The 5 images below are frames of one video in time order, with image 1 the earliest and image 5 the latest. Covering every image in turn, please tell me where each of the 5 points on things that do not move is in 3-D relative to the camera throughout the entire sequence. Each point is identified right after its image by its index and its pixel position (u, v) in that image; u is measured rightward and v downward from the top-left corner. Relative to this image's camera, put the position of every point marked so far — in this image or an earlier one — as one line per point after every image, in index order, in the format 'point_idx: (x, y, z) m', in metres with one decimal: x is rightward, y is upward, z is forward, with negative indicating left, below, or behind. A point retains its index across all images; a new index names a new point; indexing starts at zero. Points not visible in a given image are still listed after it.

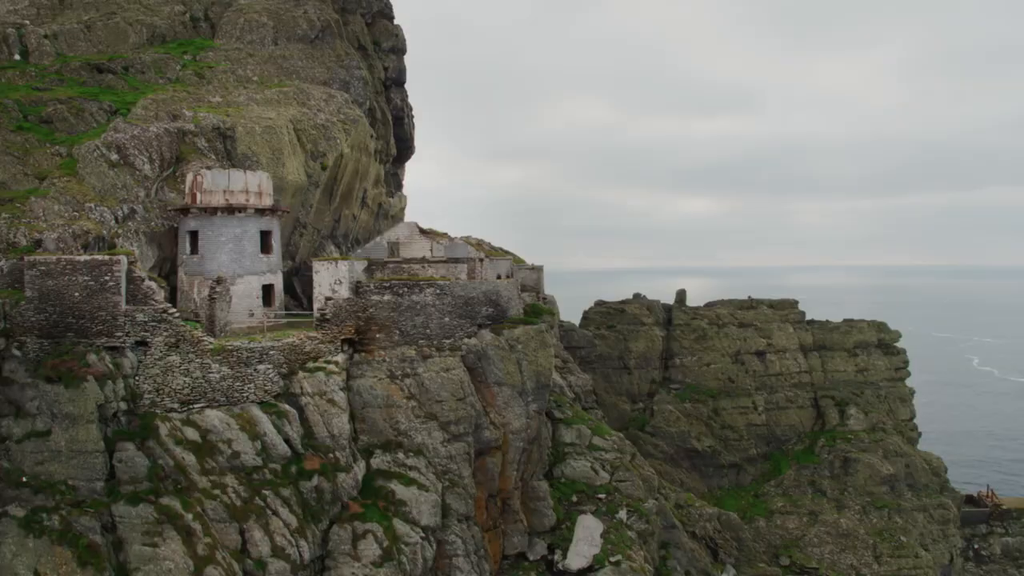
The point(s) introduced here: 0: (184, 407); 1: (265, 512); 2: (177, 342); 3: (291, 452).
0: (-7.3, -2.6, +19.2) m
1: (-5.4, -4.9, +18.8) m
2: (-7.6, -1.2, +19.4) m
3: (-5.1, -3.7, +19.8) m
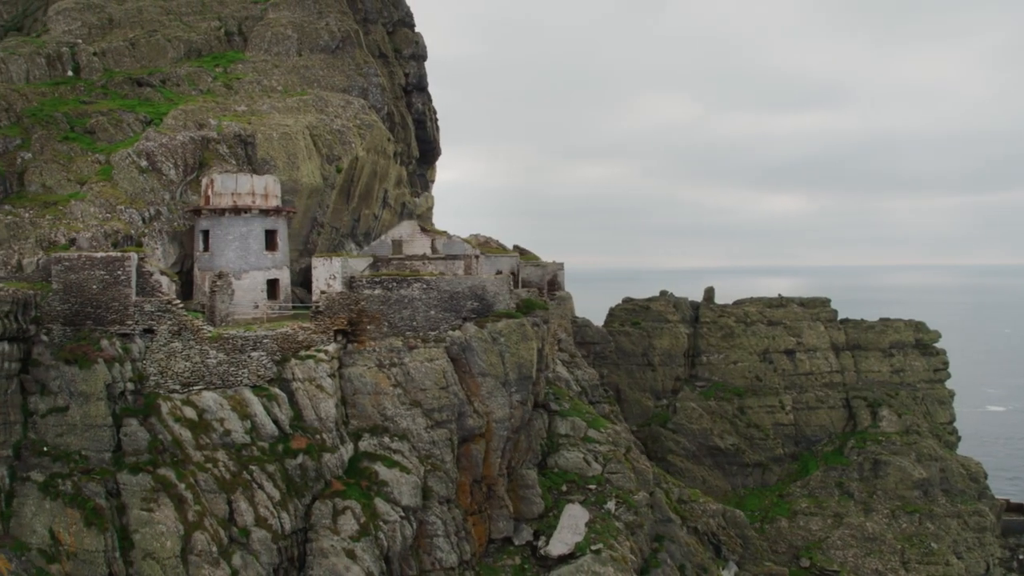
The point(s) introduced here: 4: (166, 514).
0: (-8.1, -2.5, +21.3) m
1: (-6.3, -4.7, +20.7) m
2: (-8.3, -1.0, +21.6) m
3: (-5.9, -3.6, +21.6) m
4: (-8.0, -5.2, +19.9) m
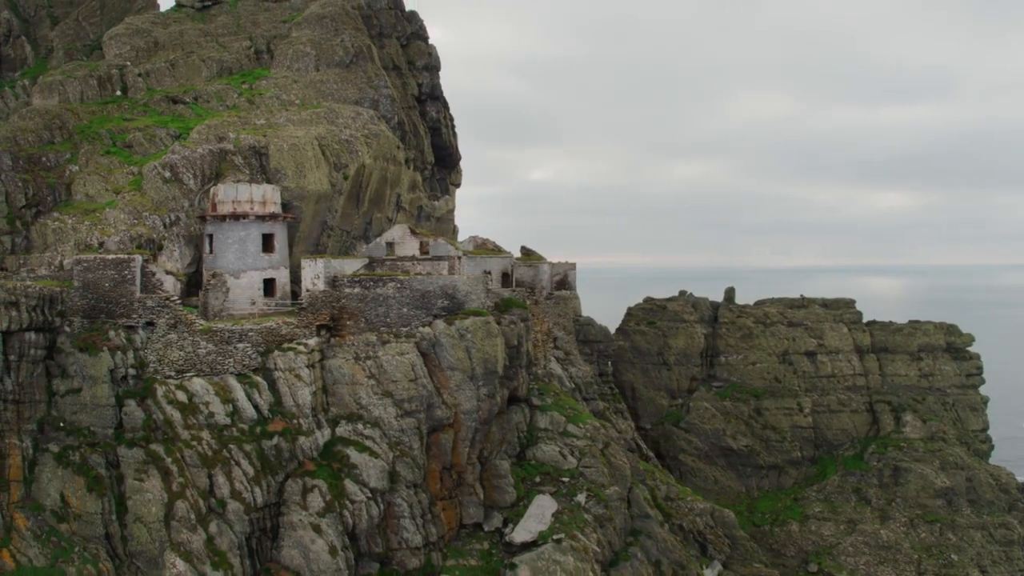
0: (-9.3, -2.4, +24.1) m
1: (-7.6, -4.7, +23.2) m
2: (-9.5, -1.0, +24.4) m
3: (-7.1, -3.6, +24.1) m
4: (-9.5, -5.2, +22.7) m
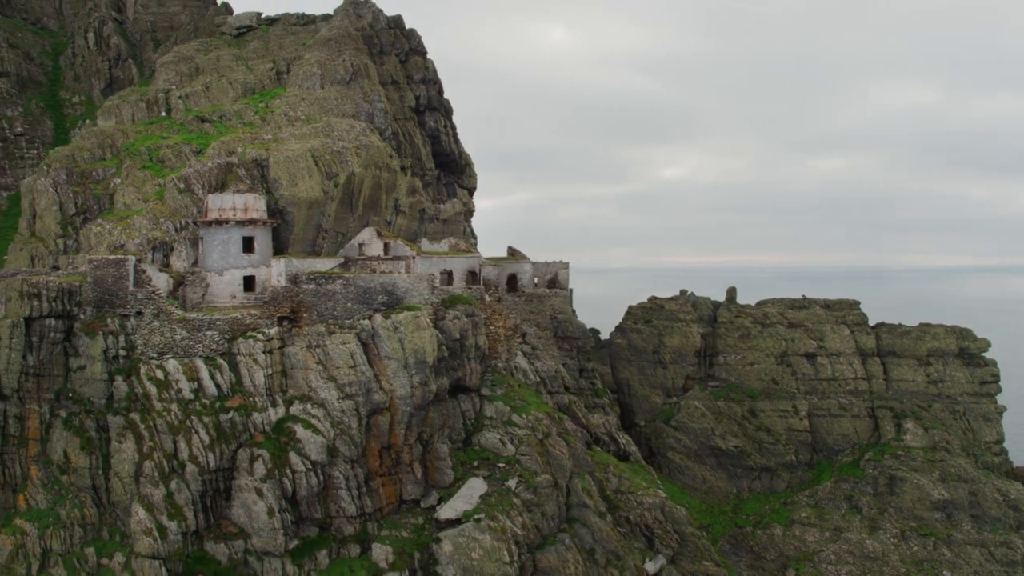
0: (-11.7, -2.2, +28.4) m
1: (-10.2, -4.6, +27.2) m
2: (-11.8, -0.8, +28.7) m
3: (-9.5, -3.4, +27.9) m
4: (-12.1, -5.0, +27.1) m
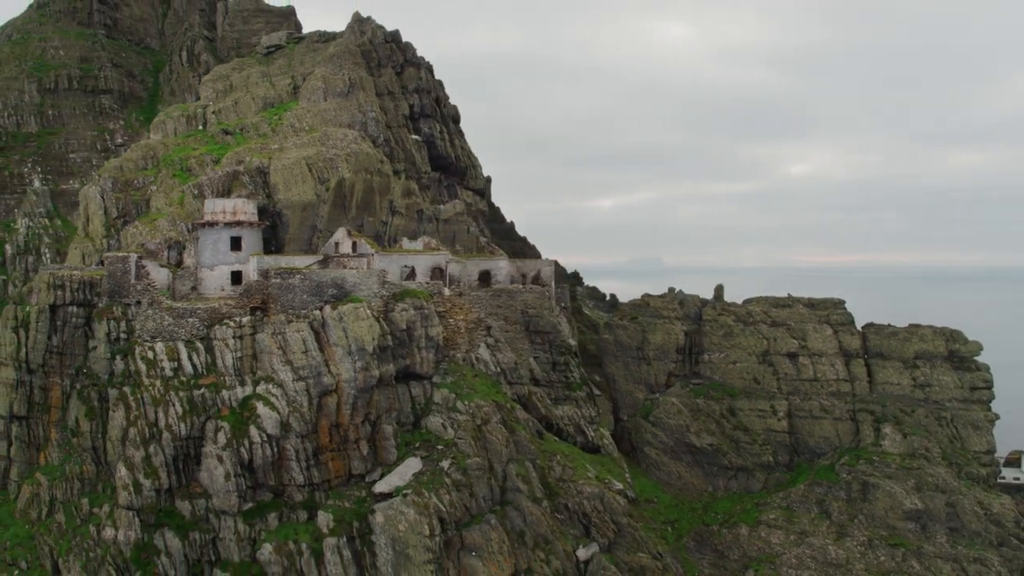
0: (-13.7, -1.9, +32.8) m
1: (-12.6, -4.3, +31.3) m
2: (-13.7, -0.5, +33.1) m
3: (-11.7, -3.1, +31.8) m
4: (-14.5, -4.7, +31.5) m
